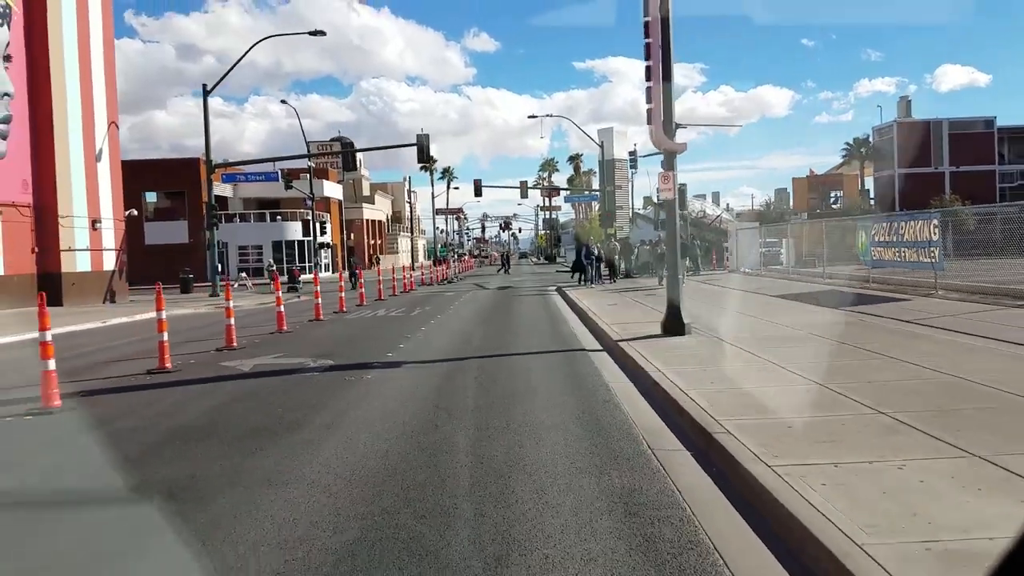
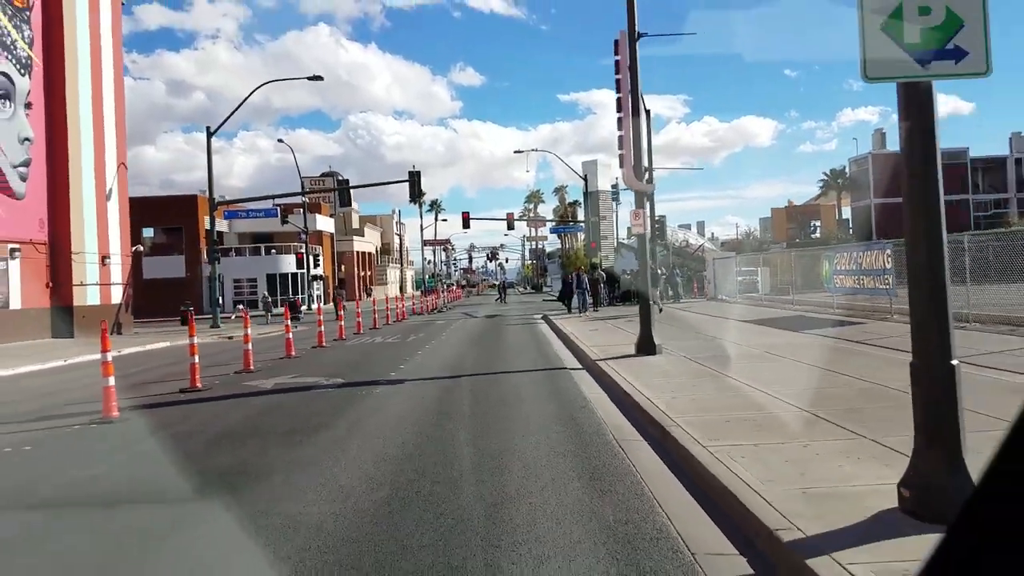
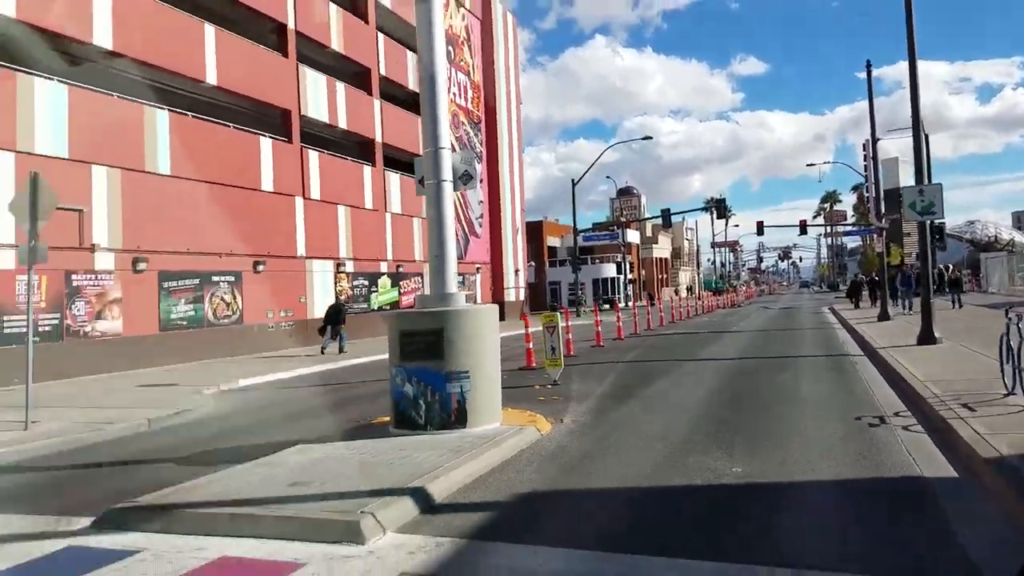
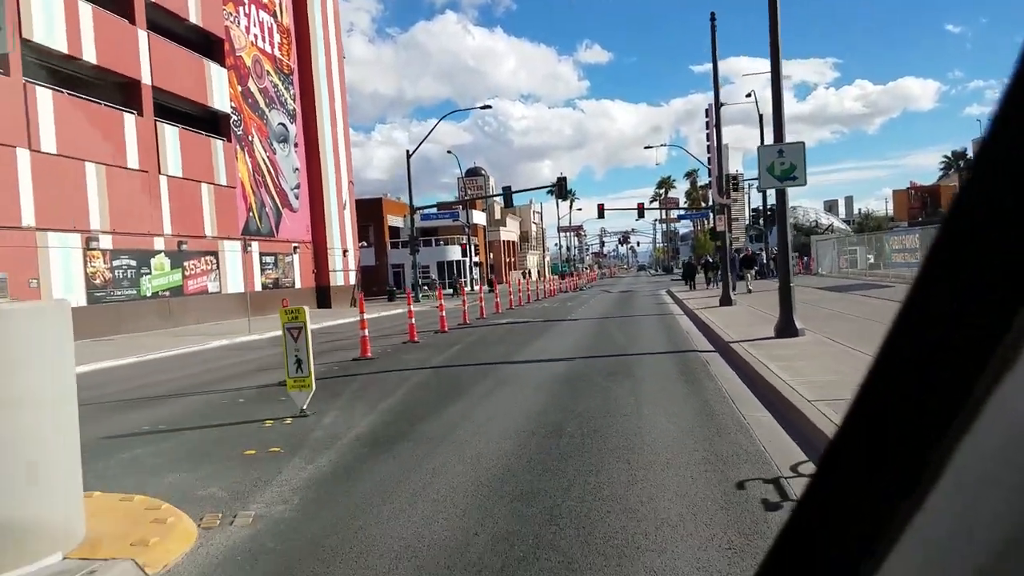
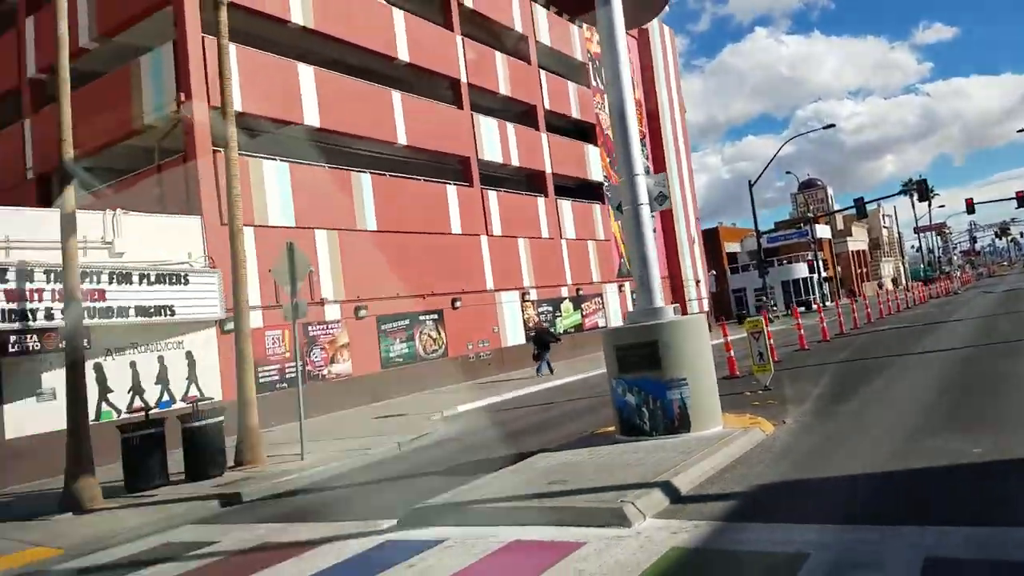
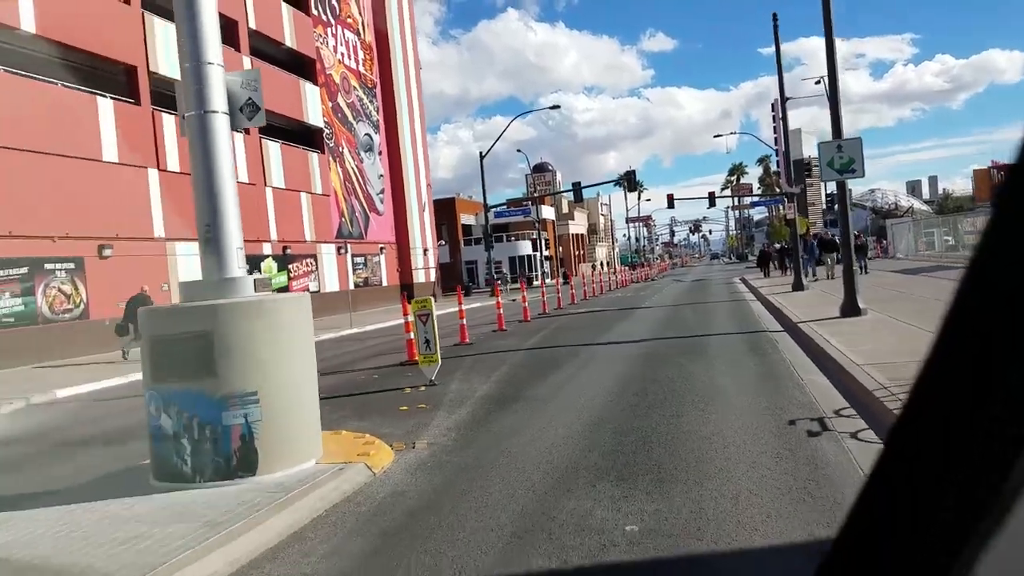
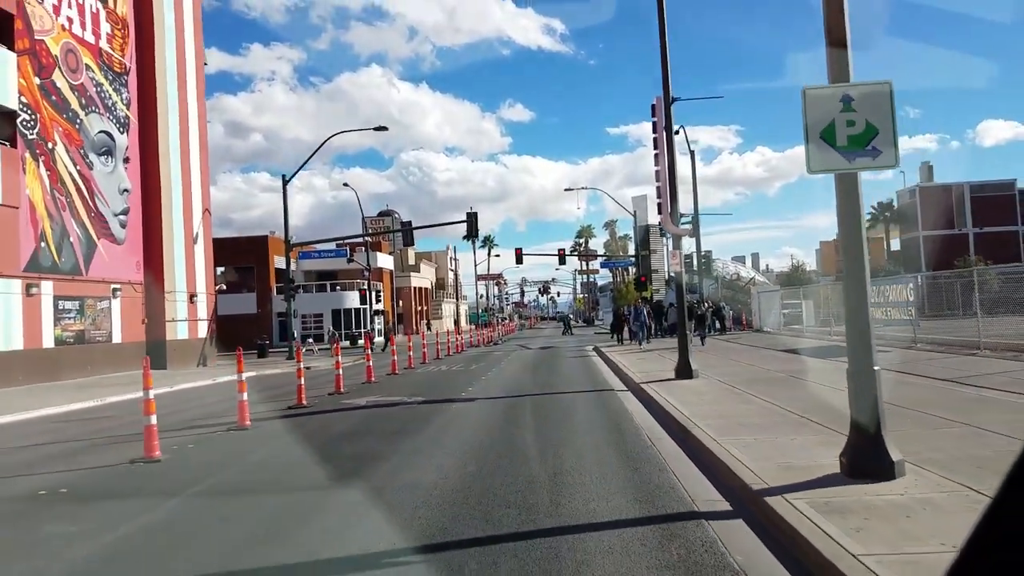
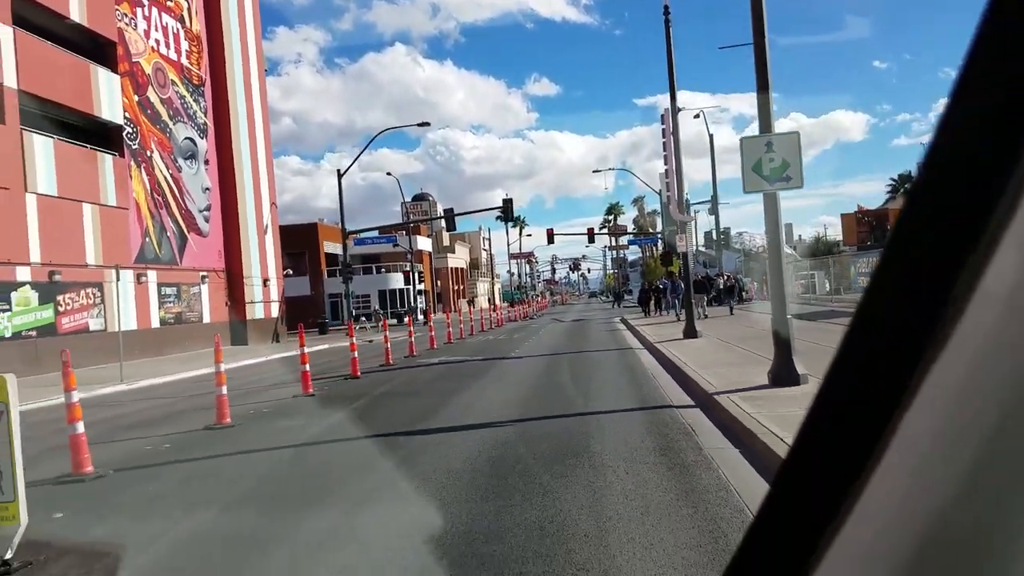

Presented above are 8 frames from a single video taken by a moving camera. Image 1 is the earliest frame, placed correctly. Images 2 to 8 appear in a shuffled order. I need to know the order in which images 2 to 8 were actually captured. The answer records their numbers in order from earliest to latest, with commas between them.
2, 7, 8, 4, 6, 3, 5
